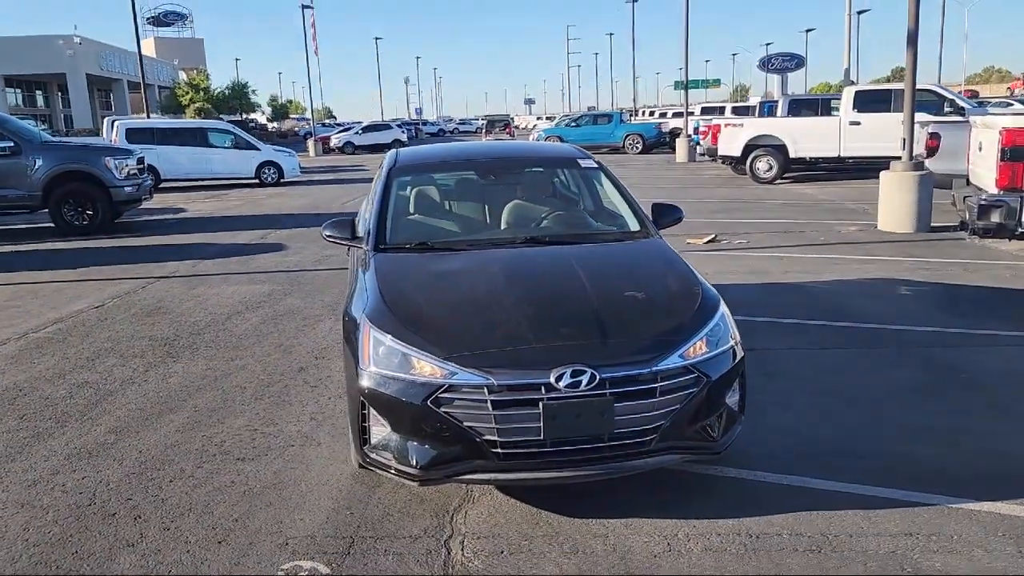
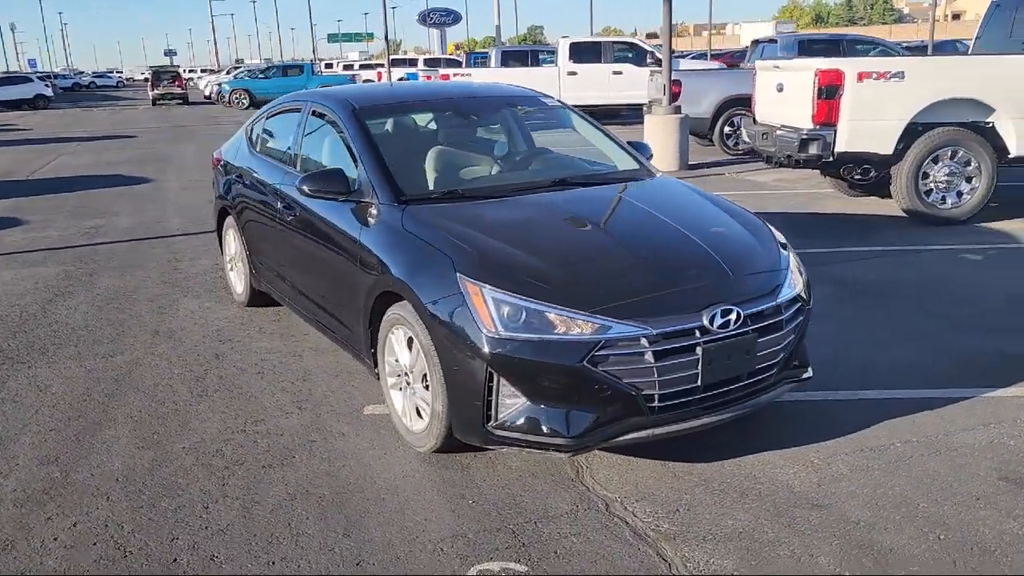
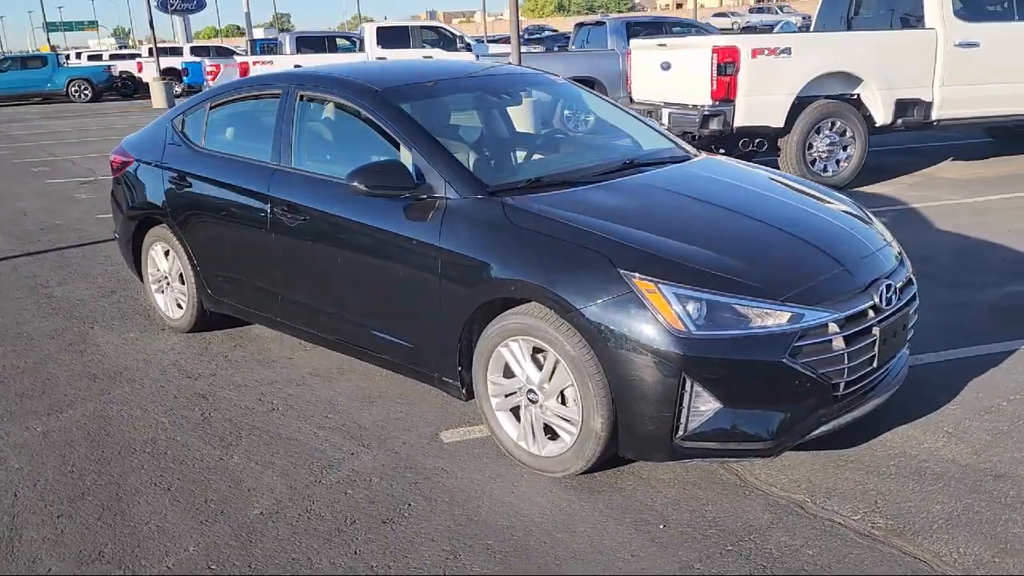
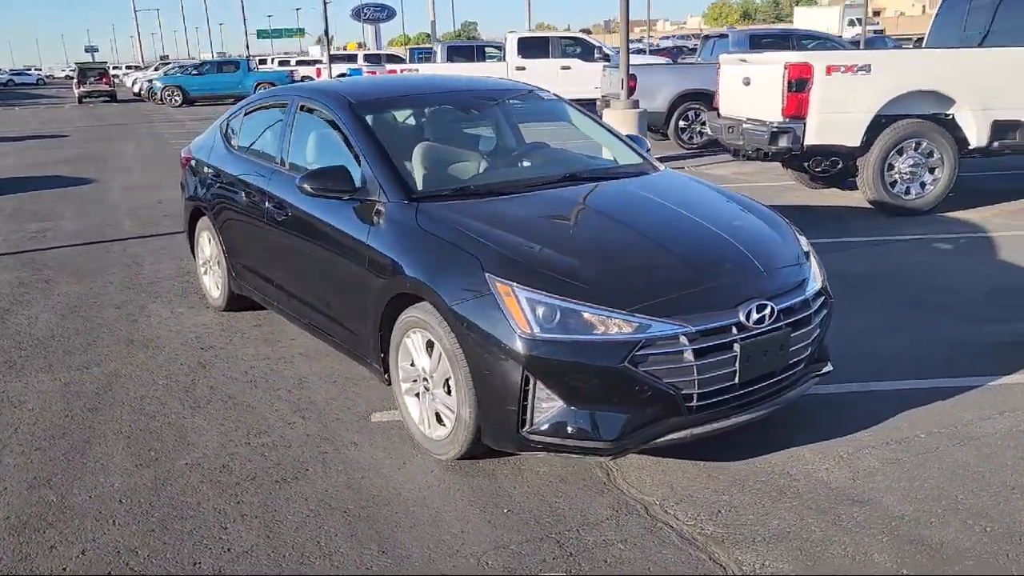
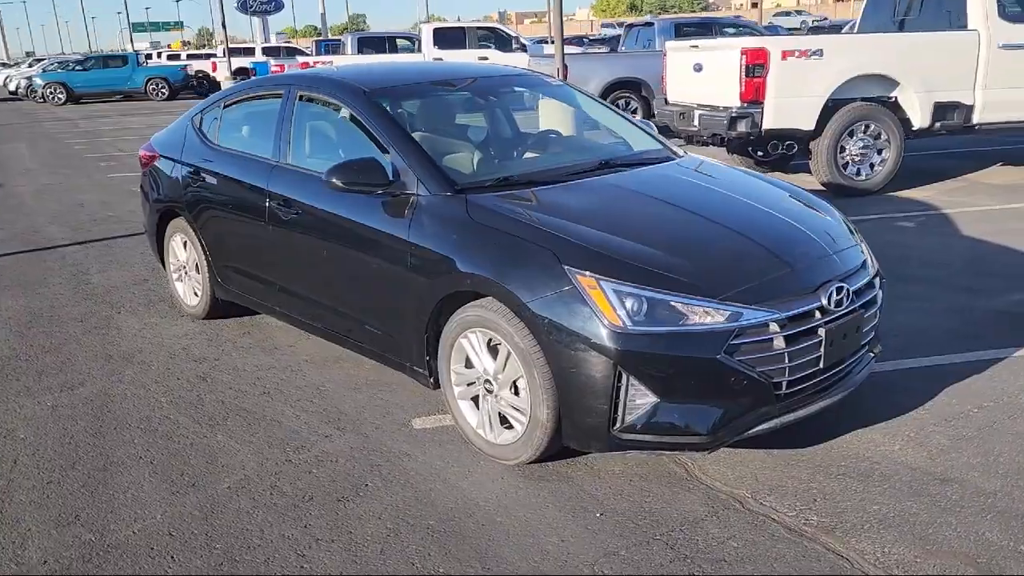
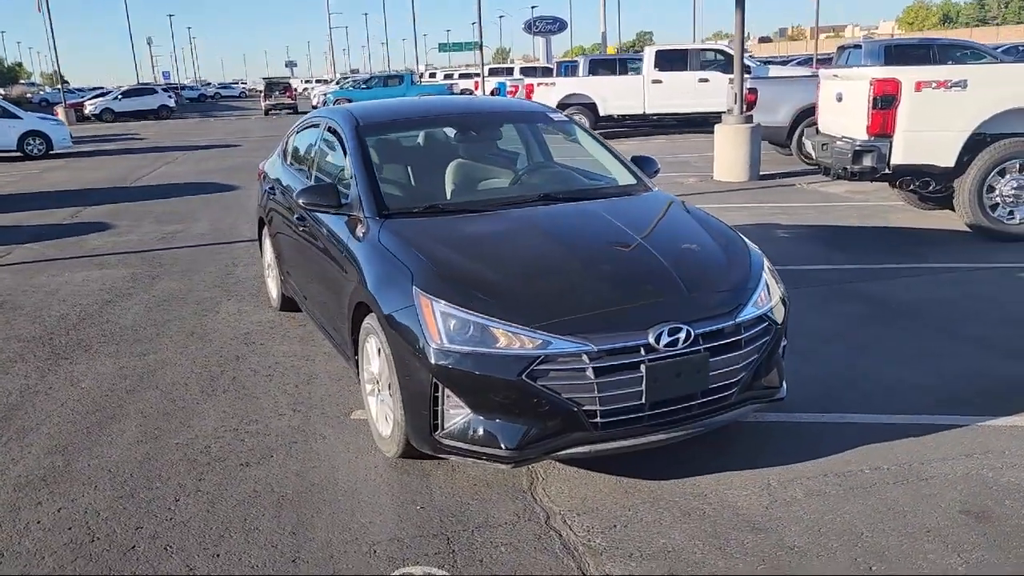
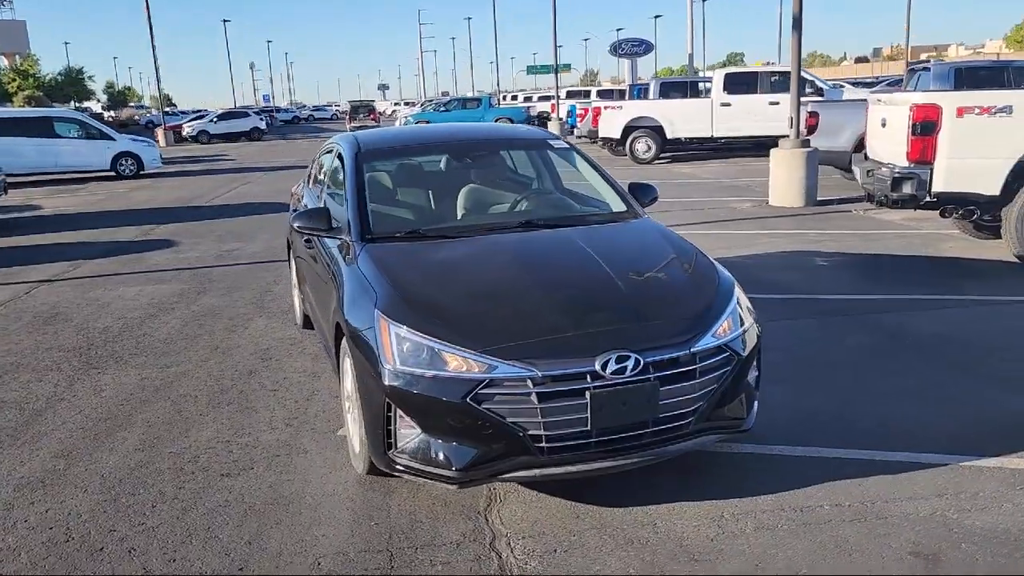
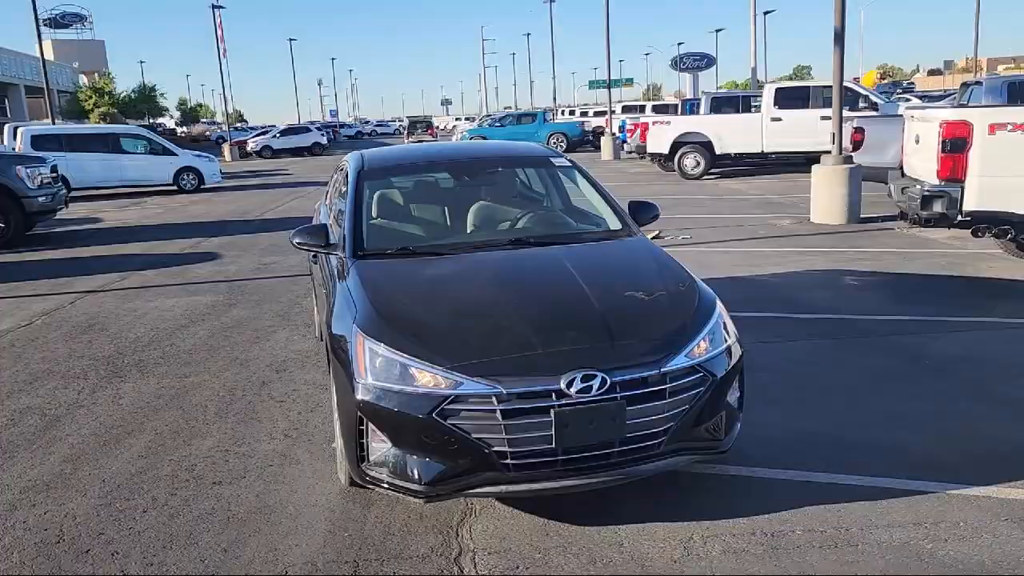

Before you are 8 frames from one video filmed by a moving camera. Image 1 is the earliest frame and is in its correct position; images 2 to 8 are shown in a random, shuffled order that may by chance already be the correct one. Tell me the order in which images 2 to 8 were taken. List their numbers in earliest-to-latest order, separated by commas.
8, 7, 6, 2, 4, 5, 3
